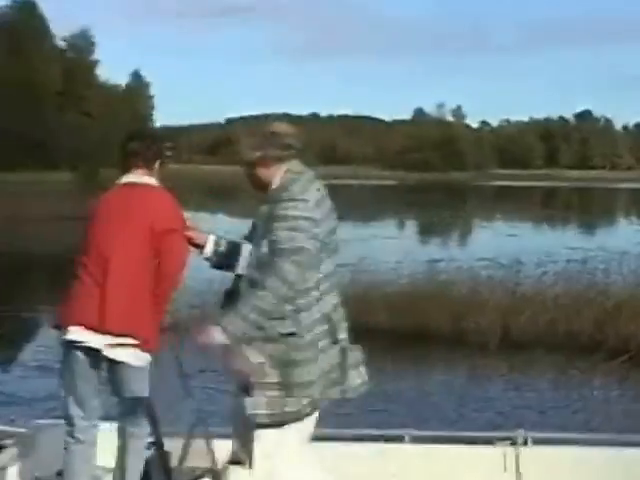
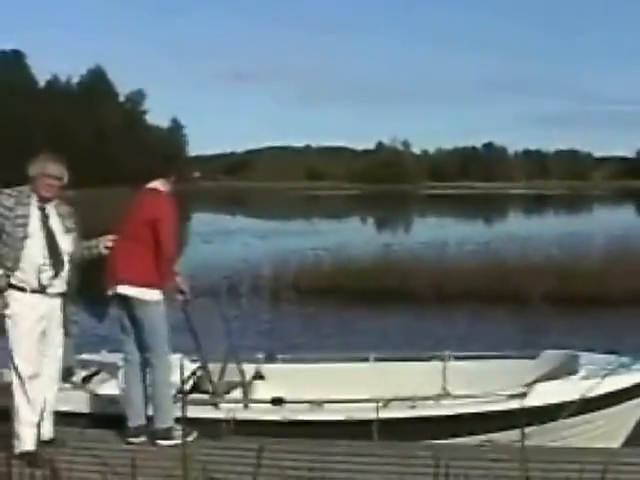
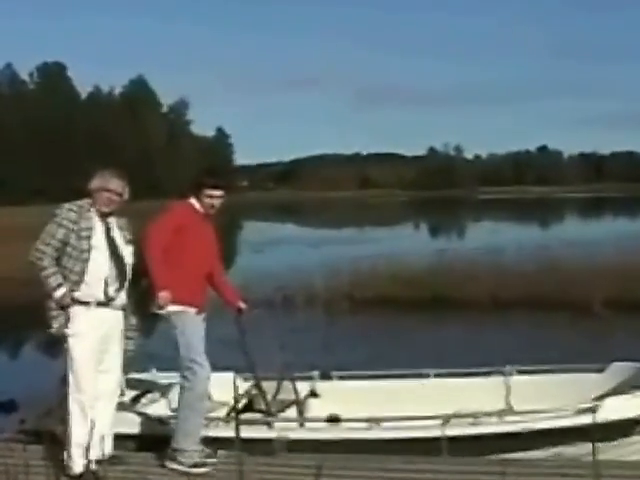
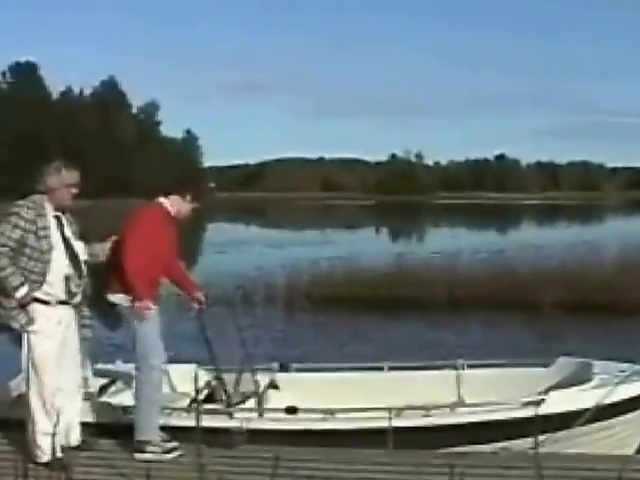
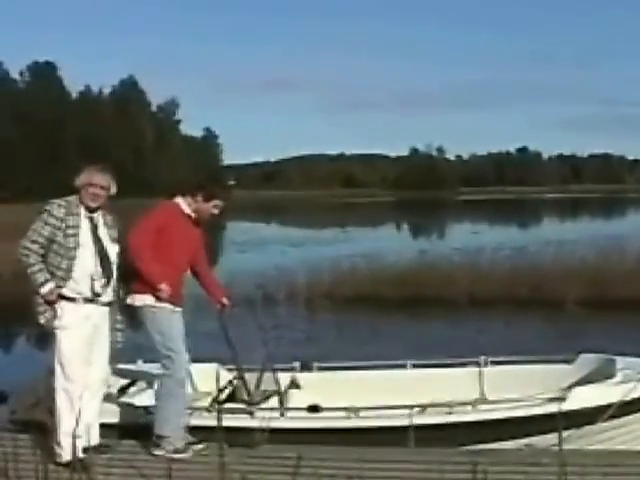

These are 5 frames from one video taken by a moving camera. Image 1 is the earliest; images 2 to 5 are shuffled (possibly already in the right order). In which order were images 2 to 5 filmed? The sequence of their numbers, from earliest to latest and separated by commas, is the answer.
2, 4, 5, 3
